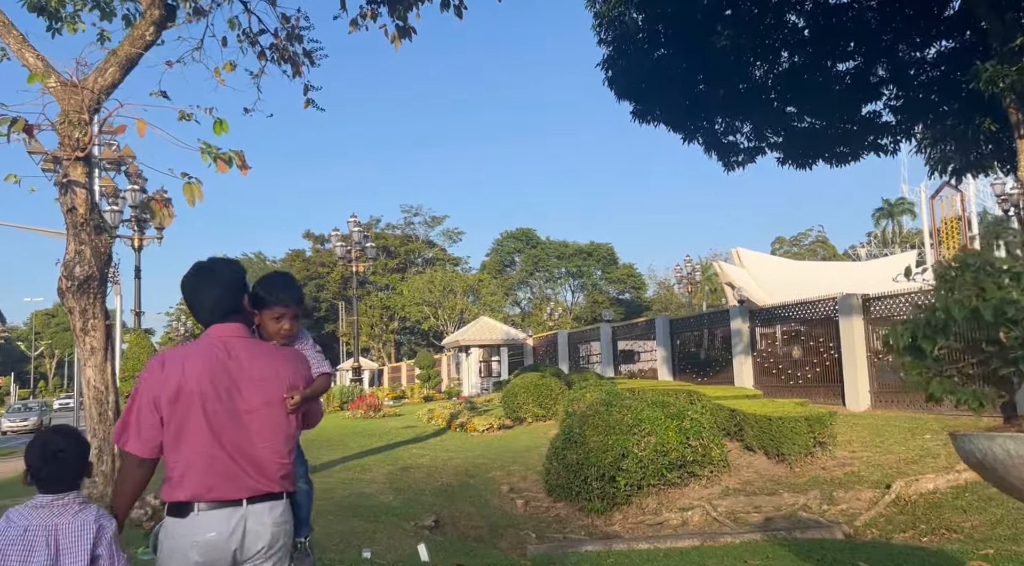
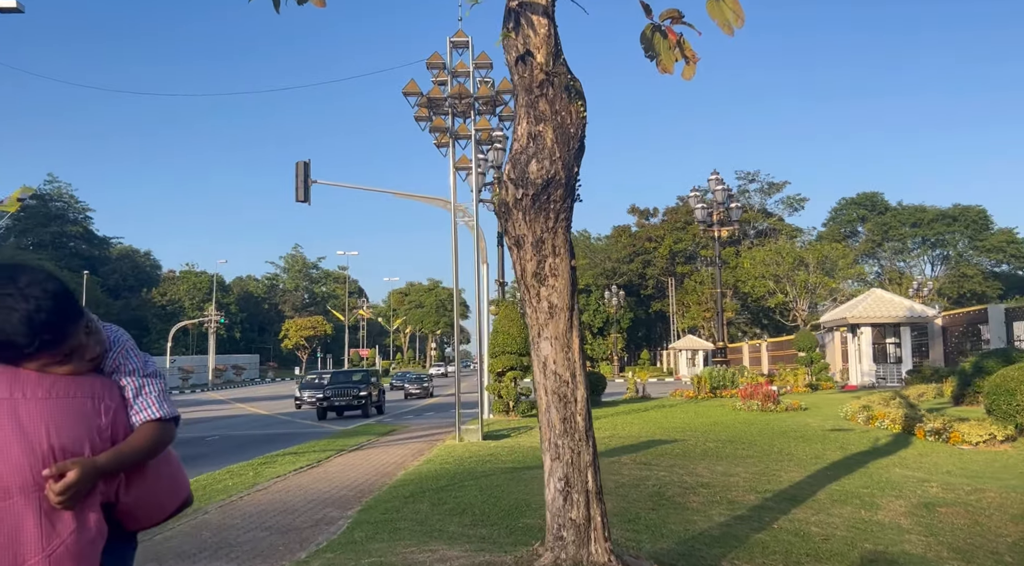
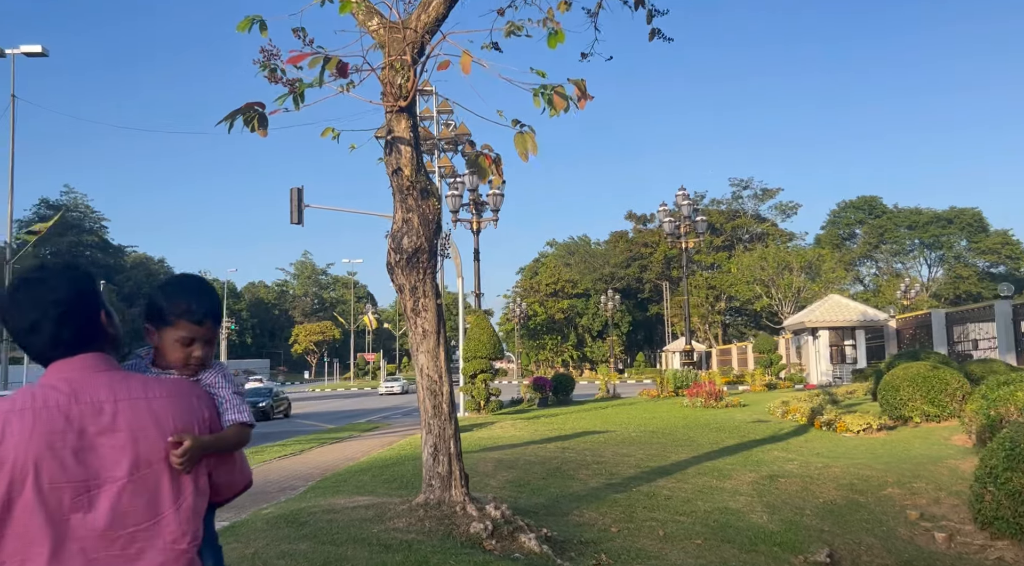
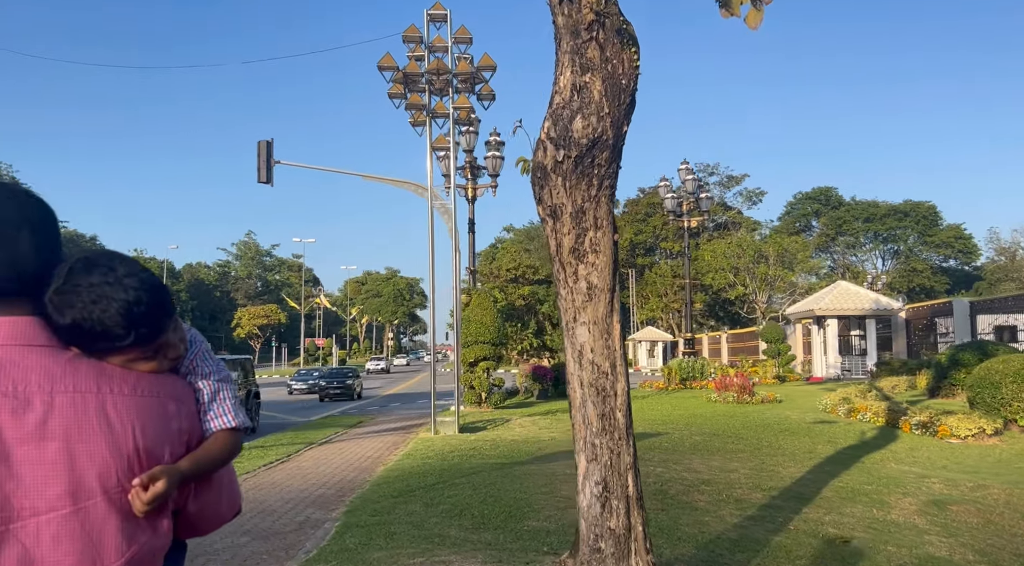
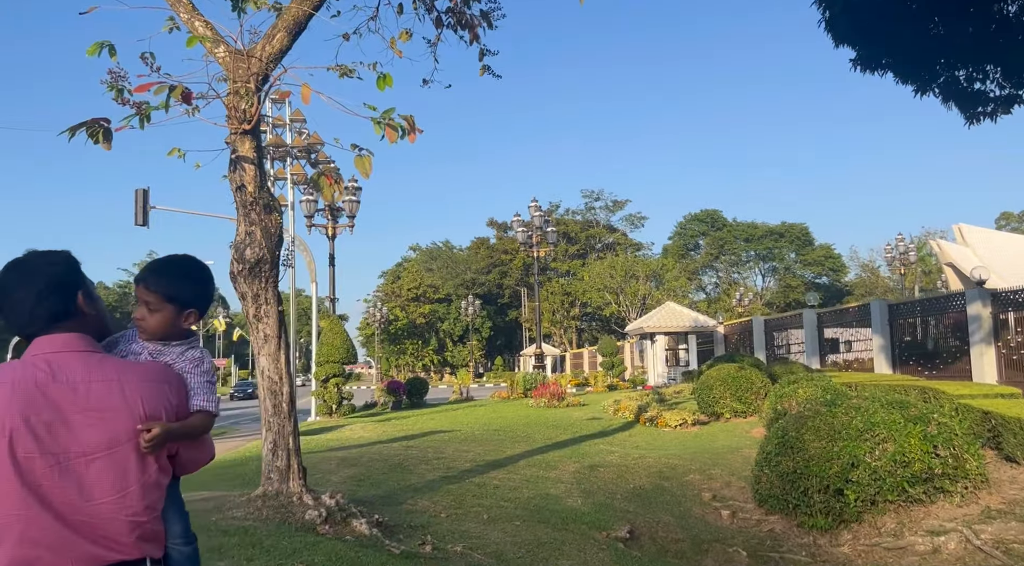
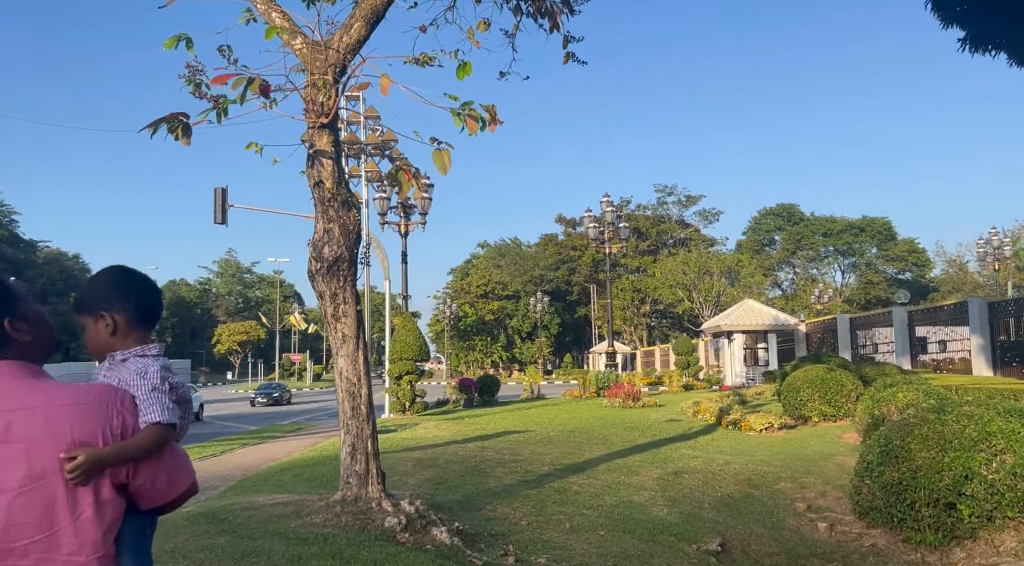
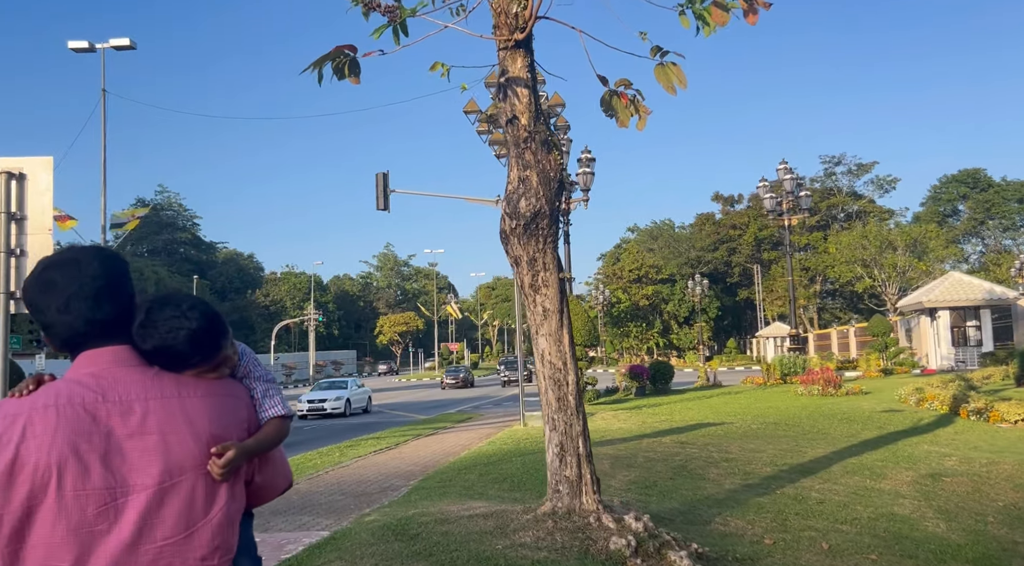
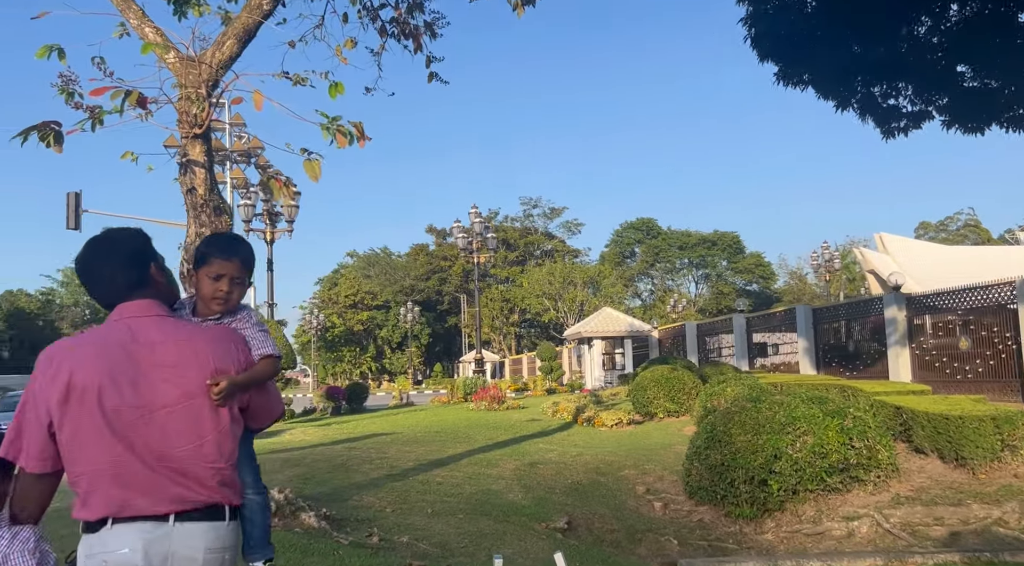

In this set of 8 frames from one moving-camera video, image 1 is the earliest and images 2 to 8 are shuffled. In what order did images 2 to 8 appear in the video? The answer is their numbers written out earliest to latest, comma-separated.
8, 5, 6, 3, 7, 2, 4
